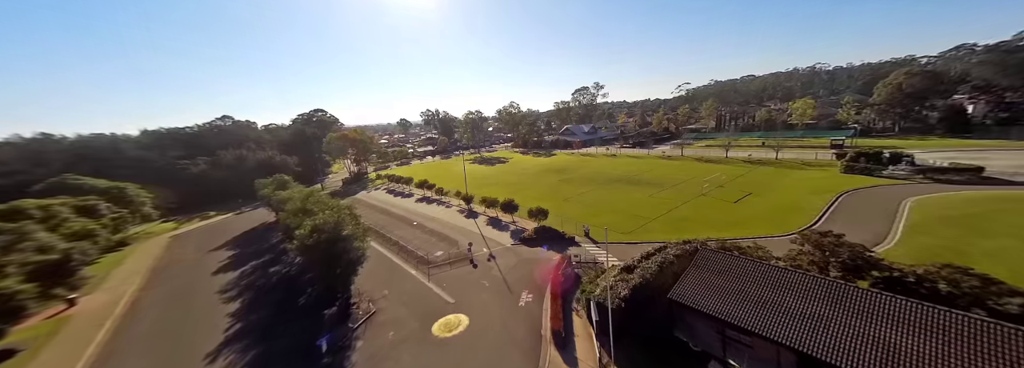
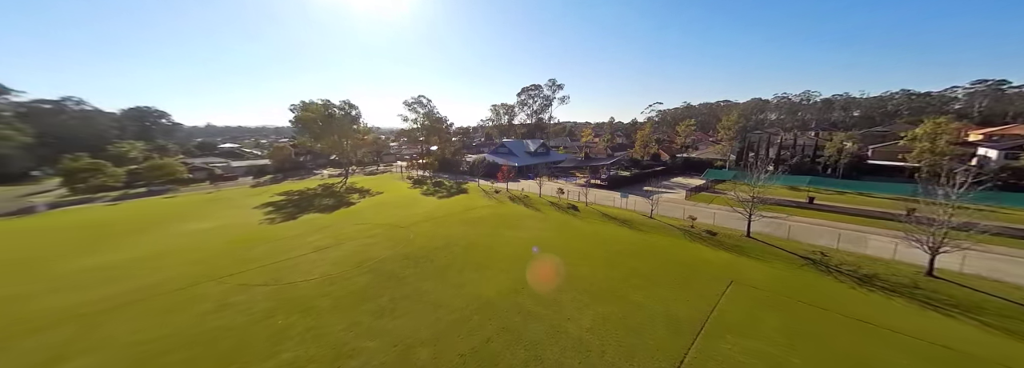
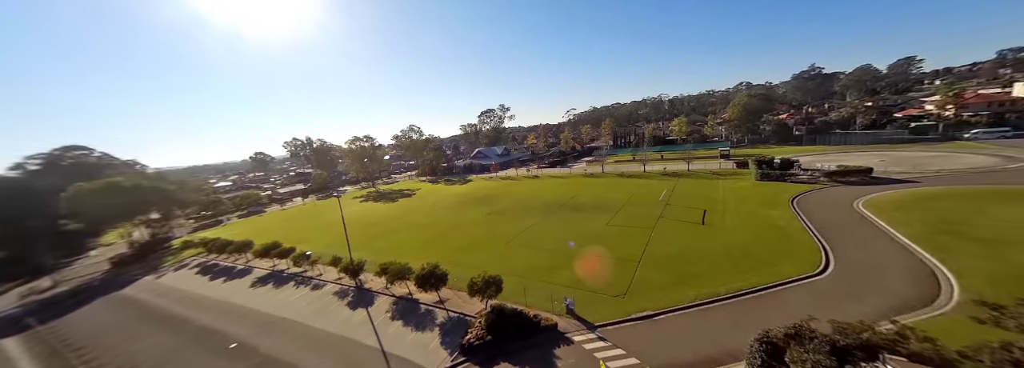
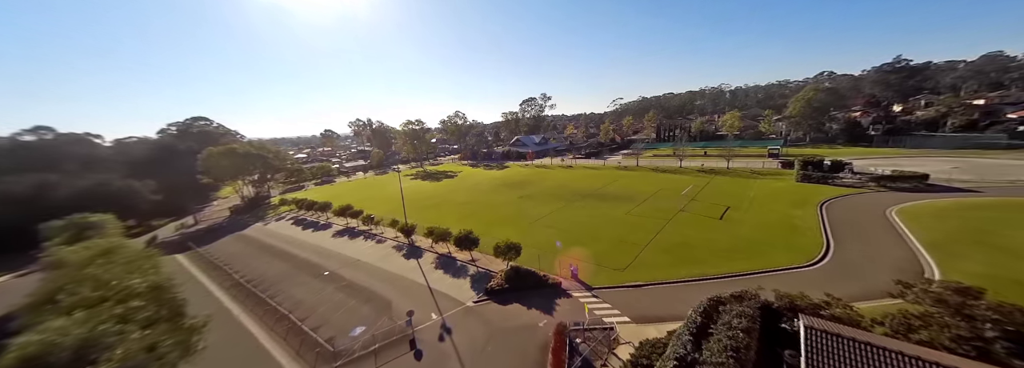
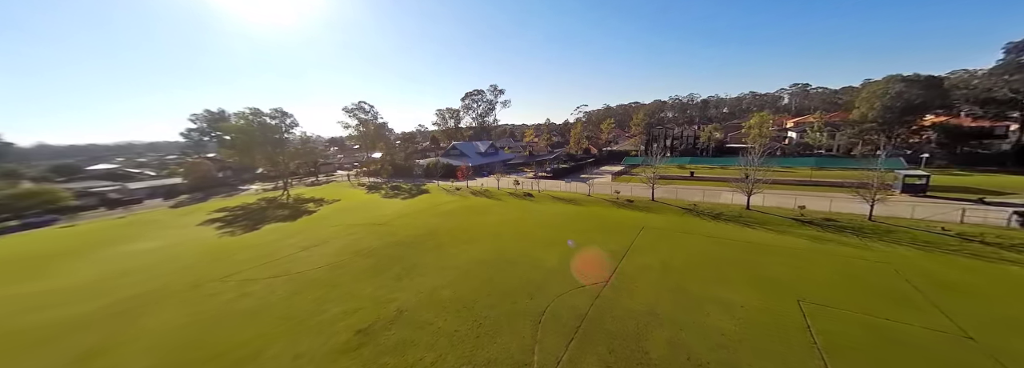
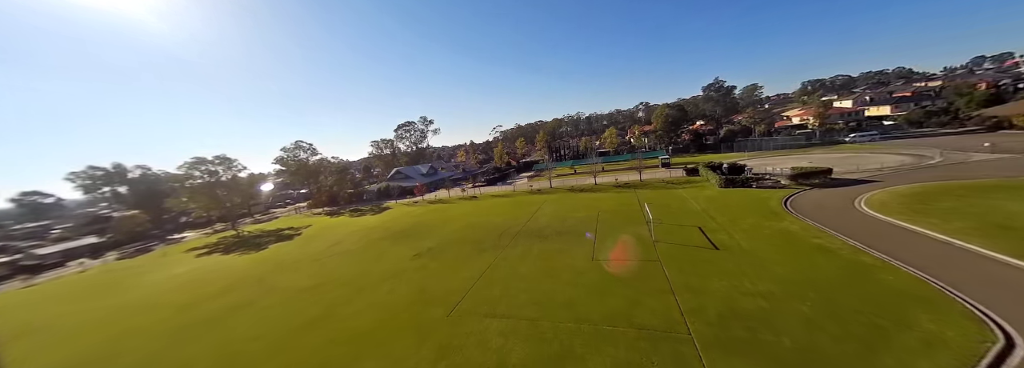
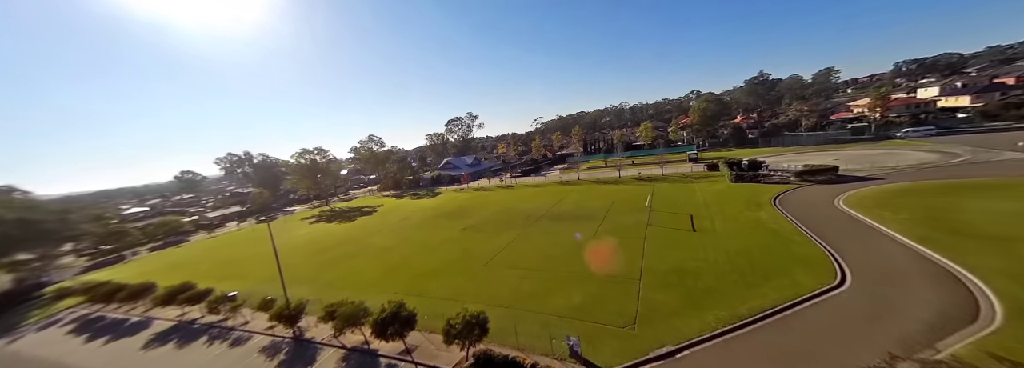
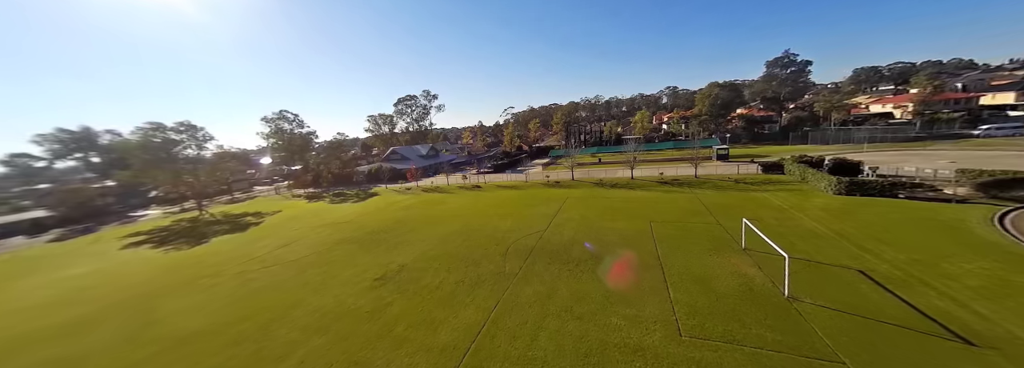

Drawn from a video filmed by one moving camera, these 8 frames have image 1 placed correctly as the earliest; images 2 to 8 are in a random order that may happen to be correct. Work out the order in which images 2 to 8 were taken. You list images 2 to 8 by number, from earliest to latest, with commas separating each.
4, 3, 7, 6, 8, 5, 2
